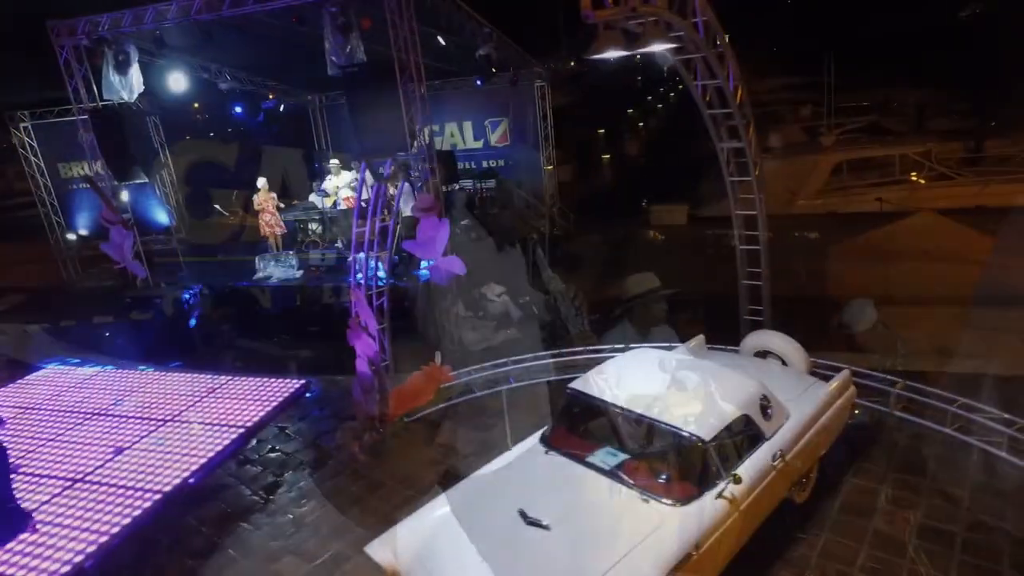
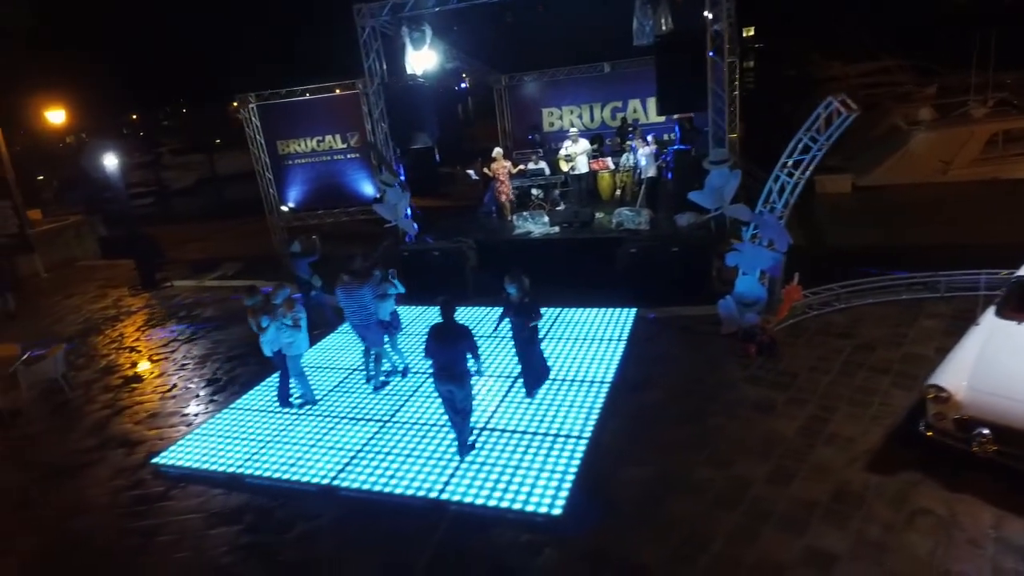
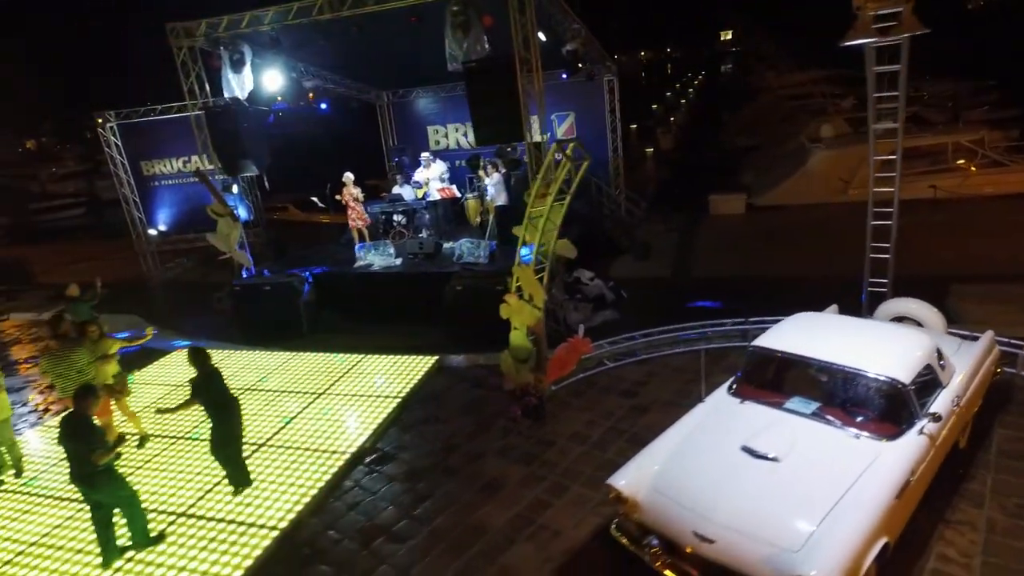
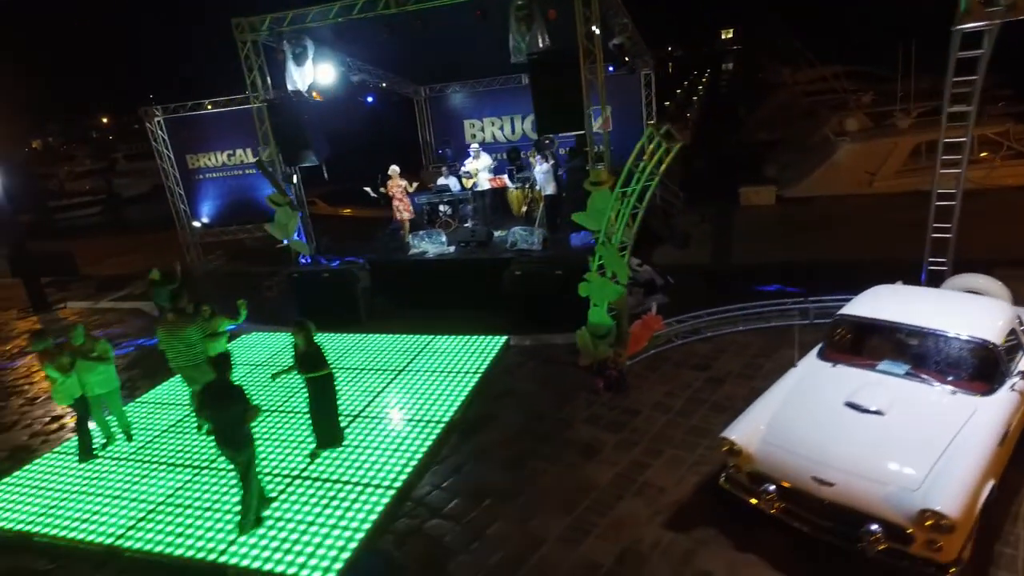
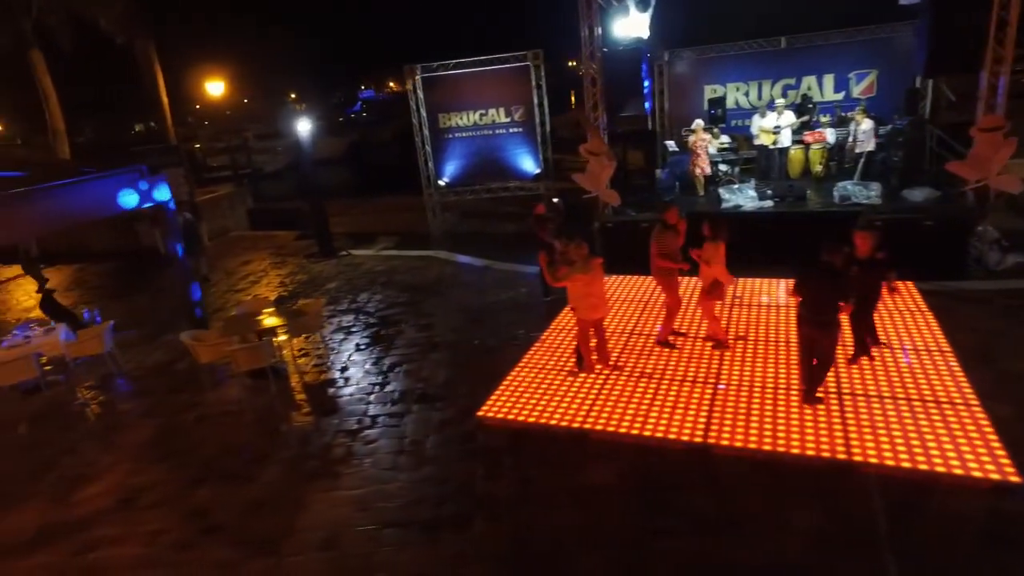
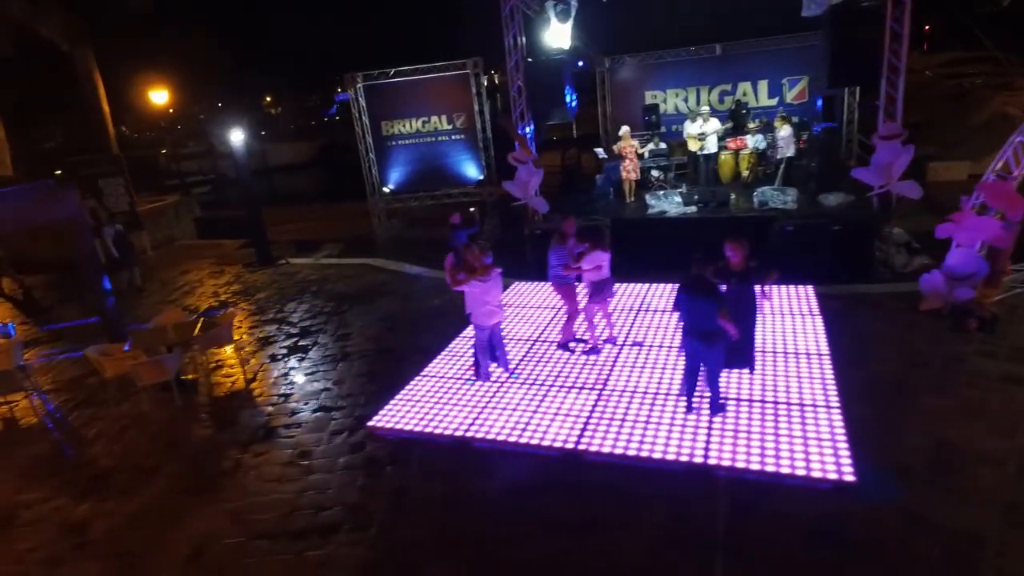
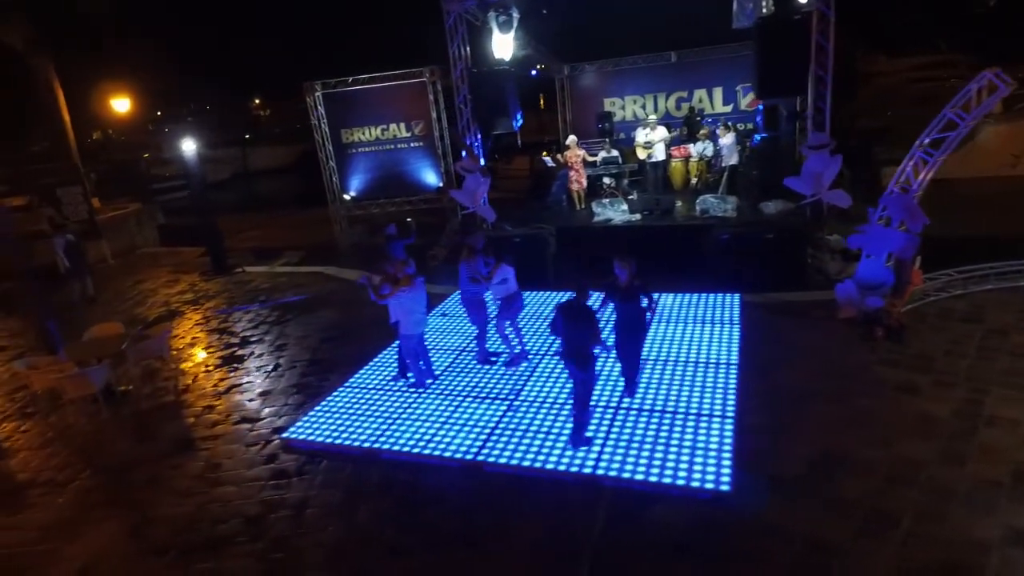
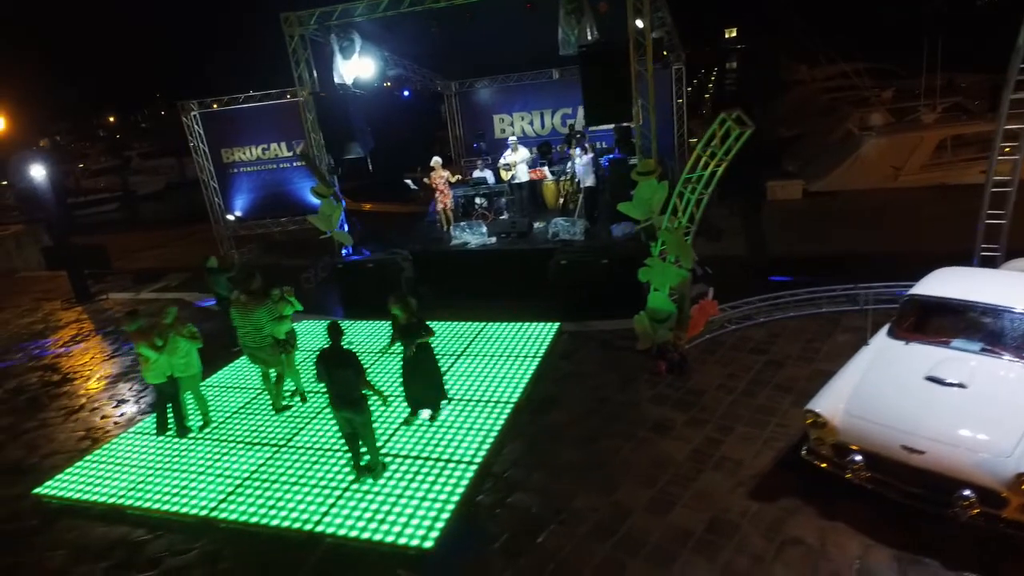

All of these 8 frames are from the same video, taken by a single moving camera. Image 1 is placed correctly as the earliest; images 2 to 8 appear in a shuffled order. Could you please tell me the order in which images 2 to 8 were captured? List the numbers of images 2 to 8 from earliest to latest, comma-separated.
3, 4, 8, 2, 7, 6, 5
